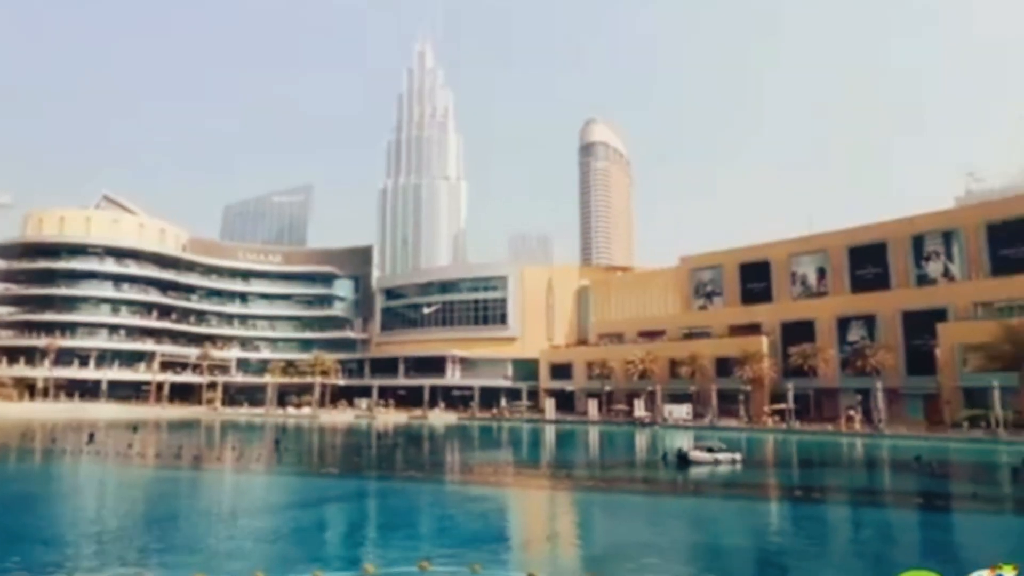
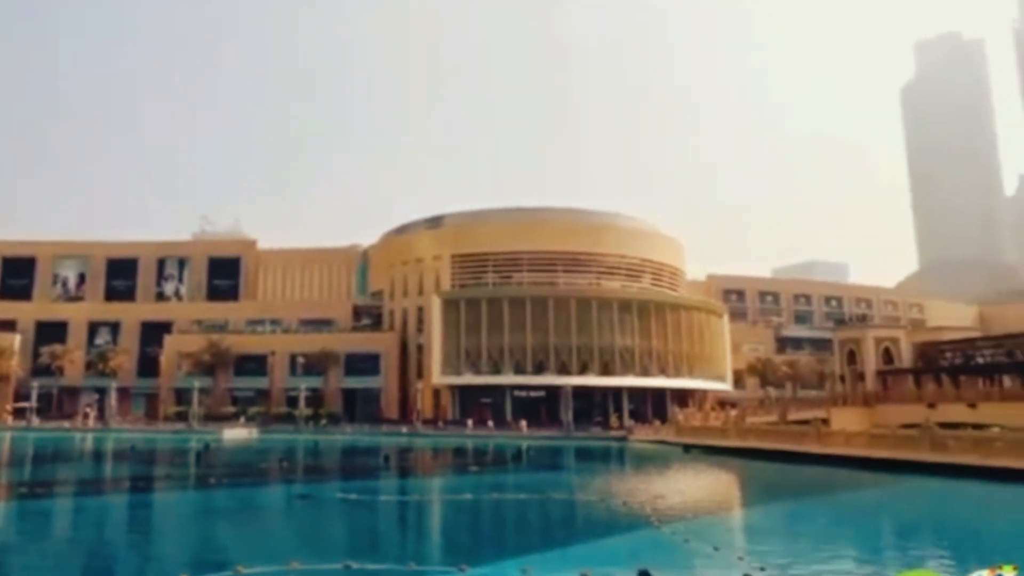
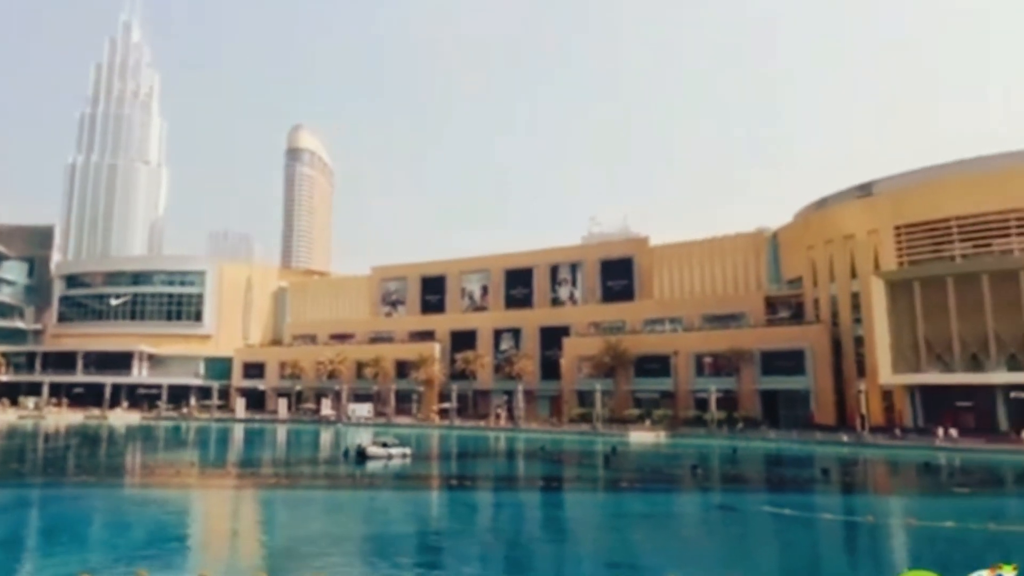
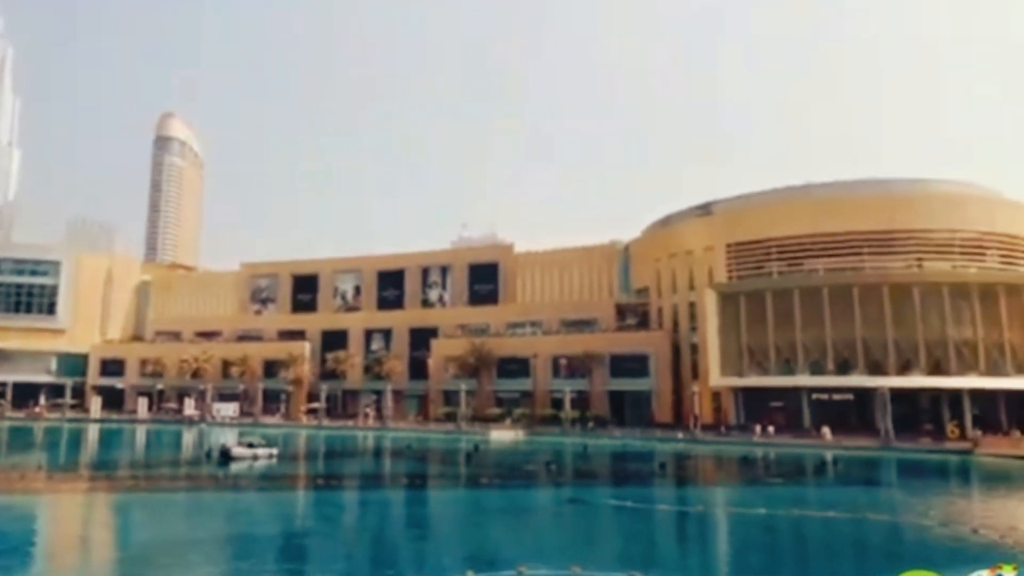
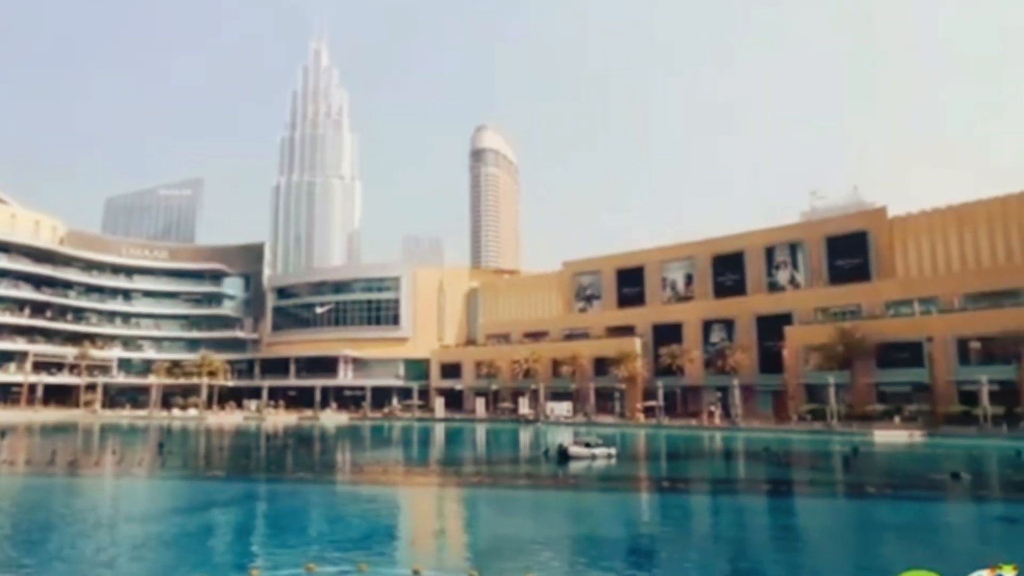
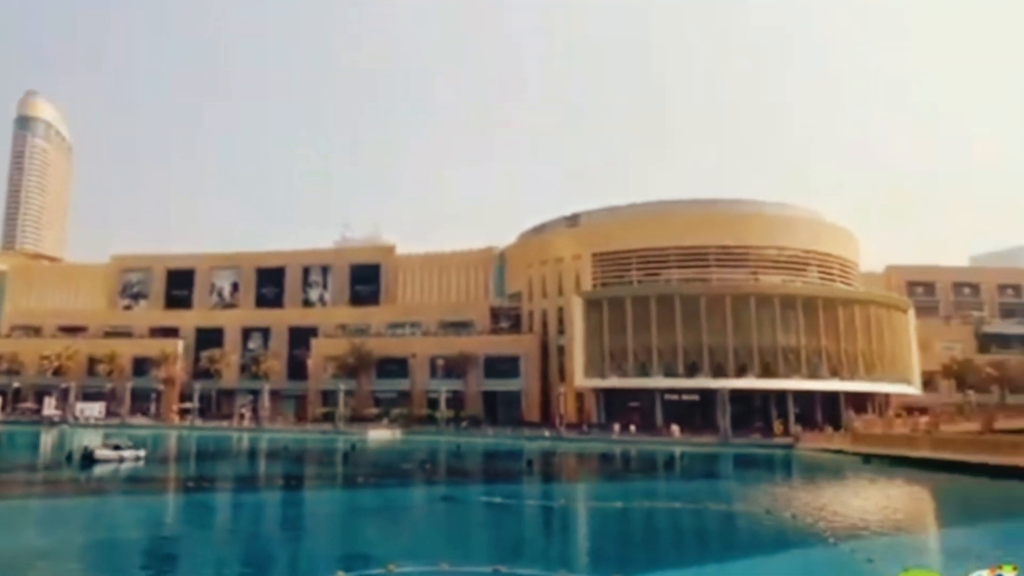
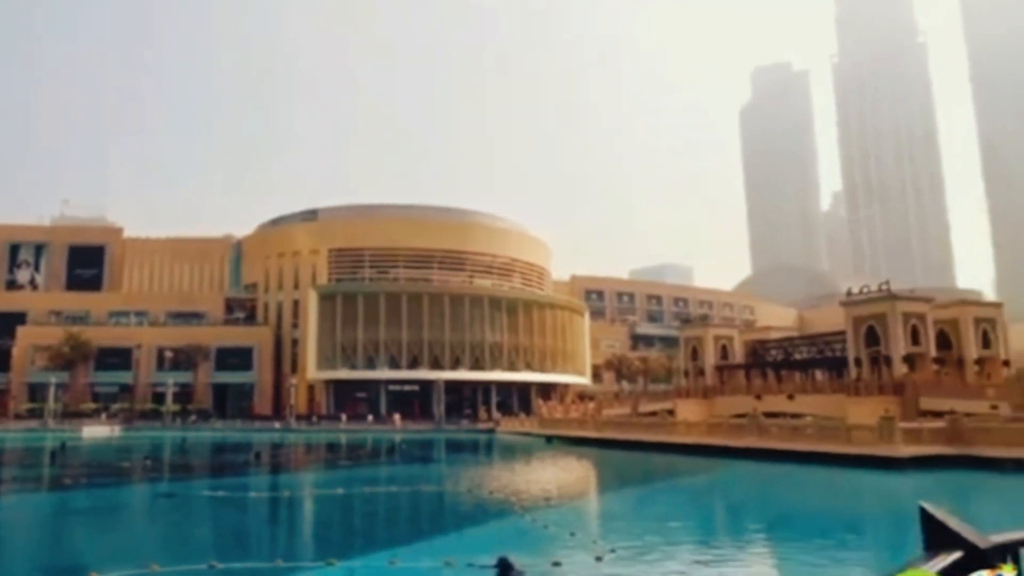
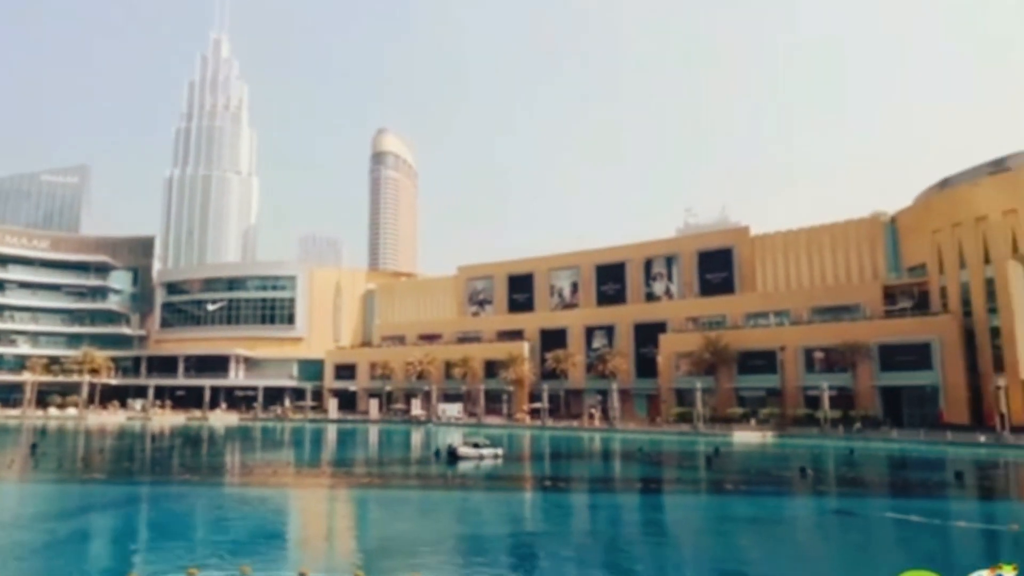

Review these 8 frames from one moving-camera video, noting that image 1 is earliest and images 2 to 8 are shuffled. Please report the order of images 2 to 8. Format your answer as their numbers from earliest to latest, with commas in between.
5, 8, 3, 4, 6, 2, 7
